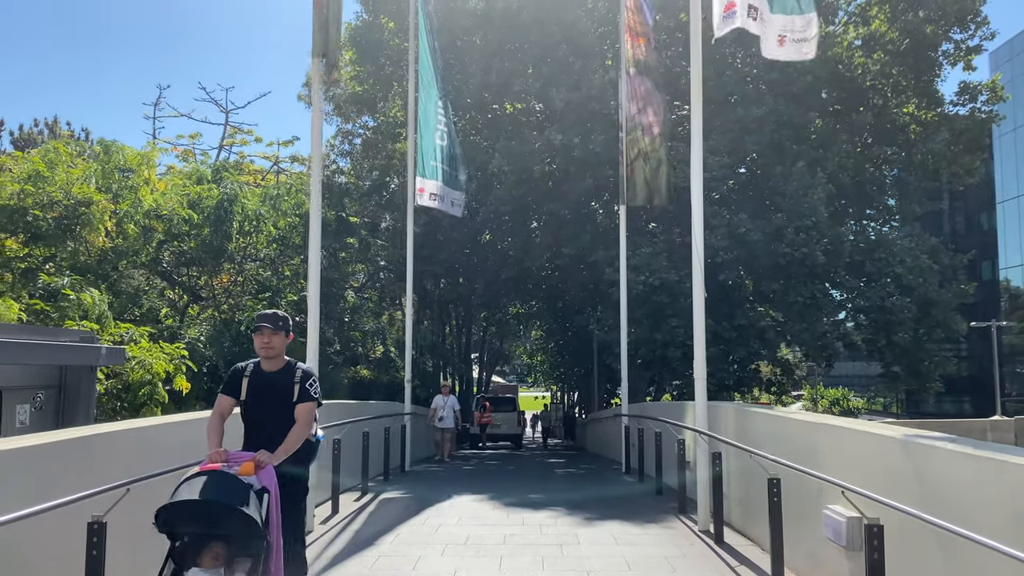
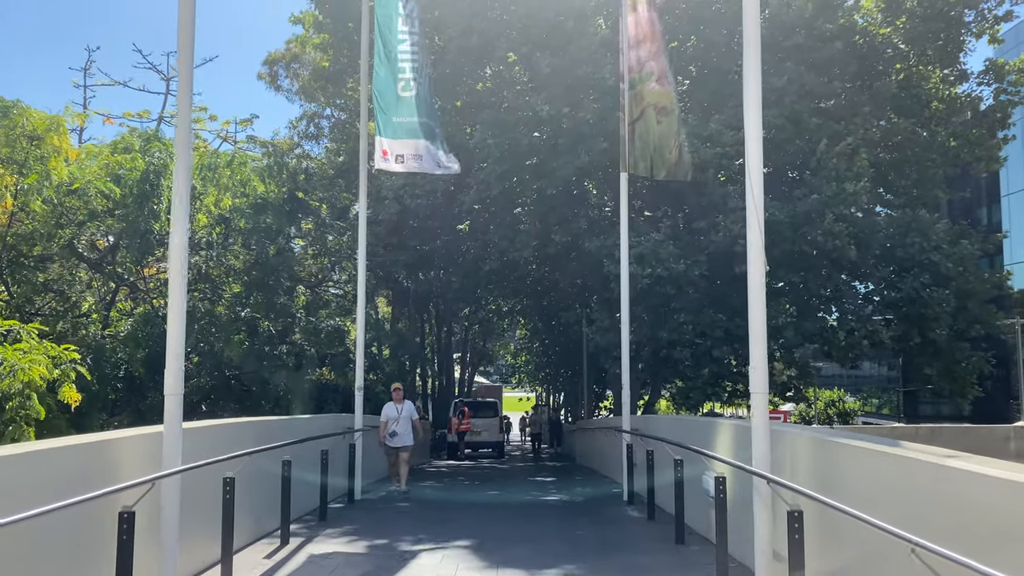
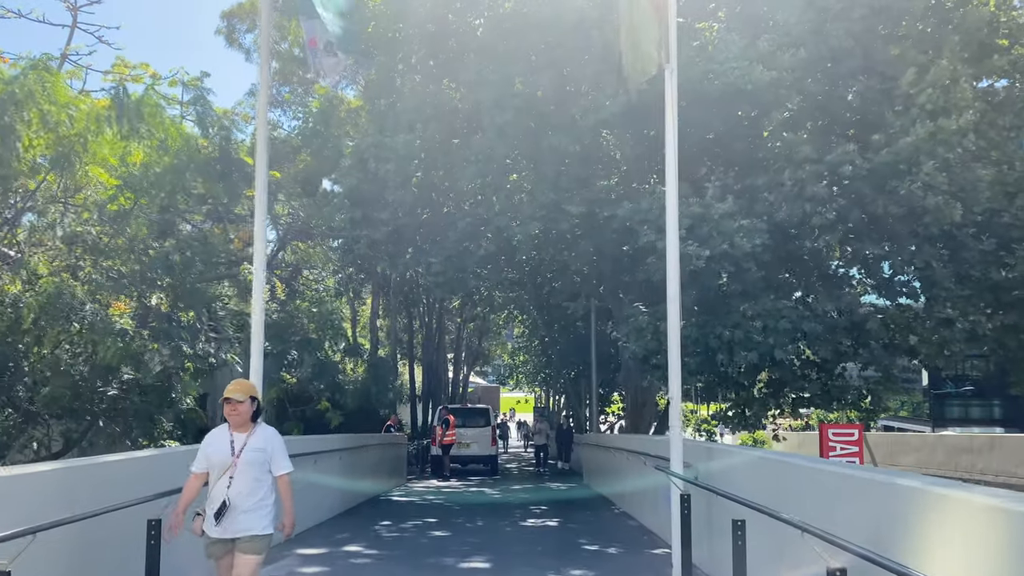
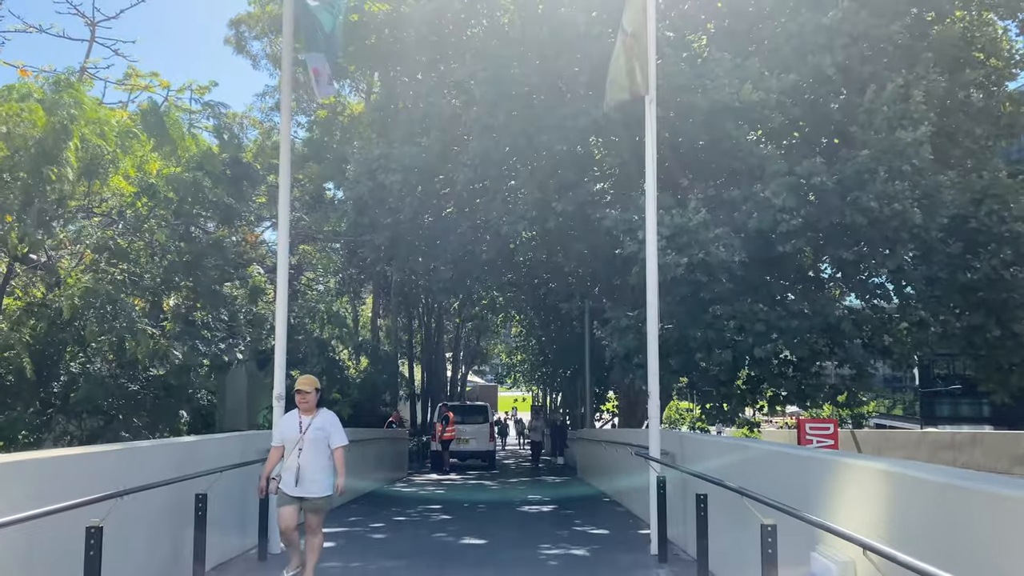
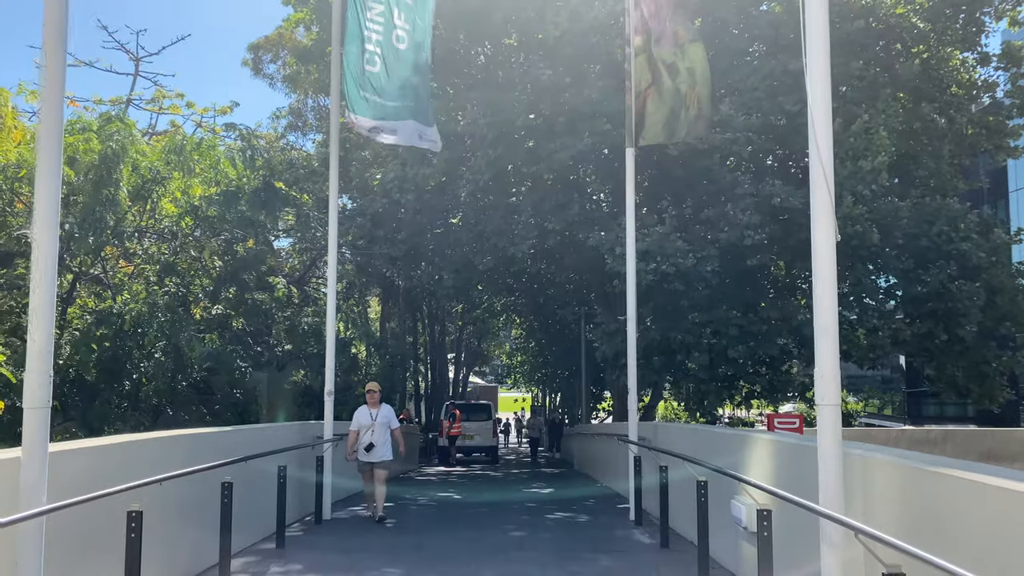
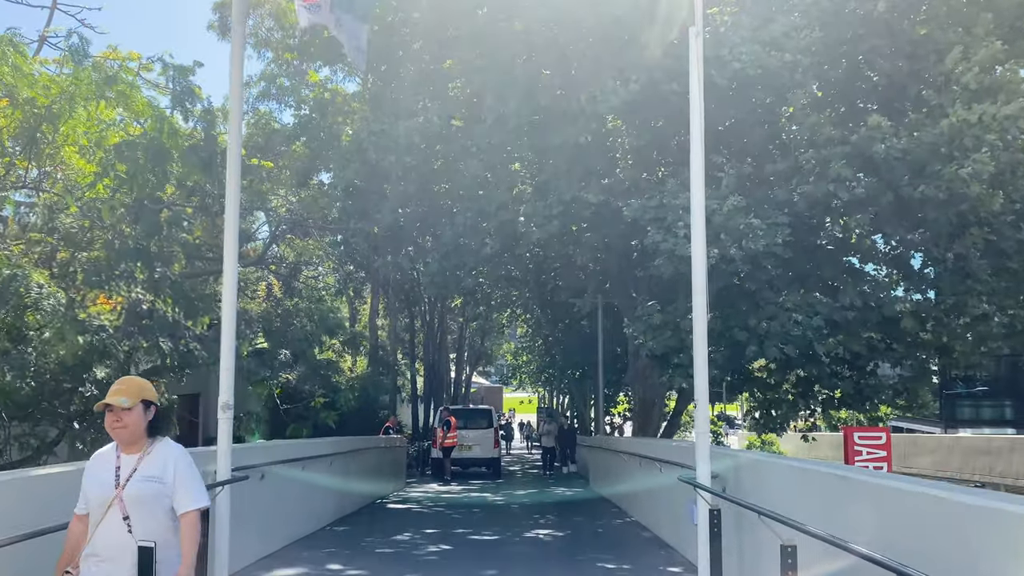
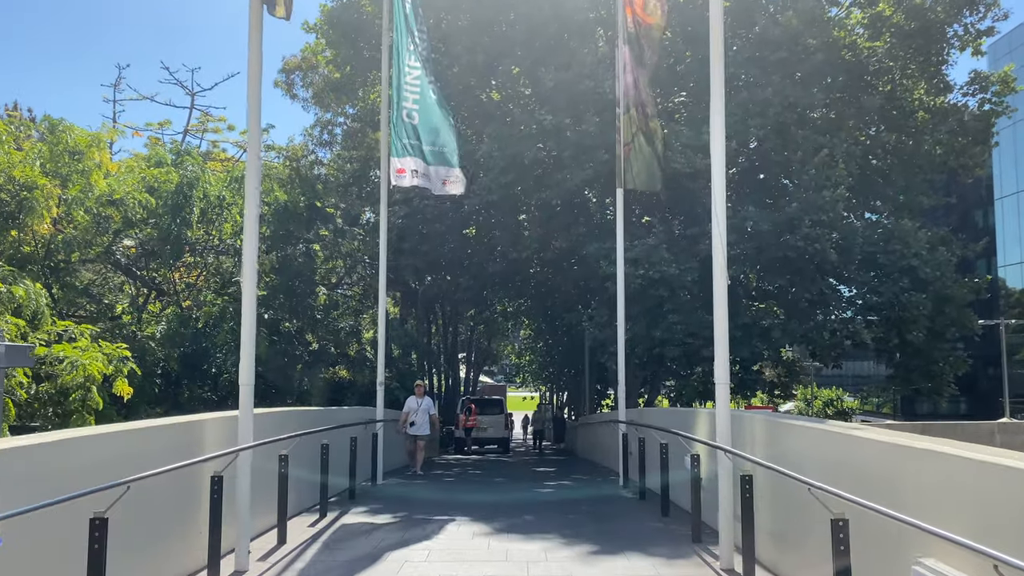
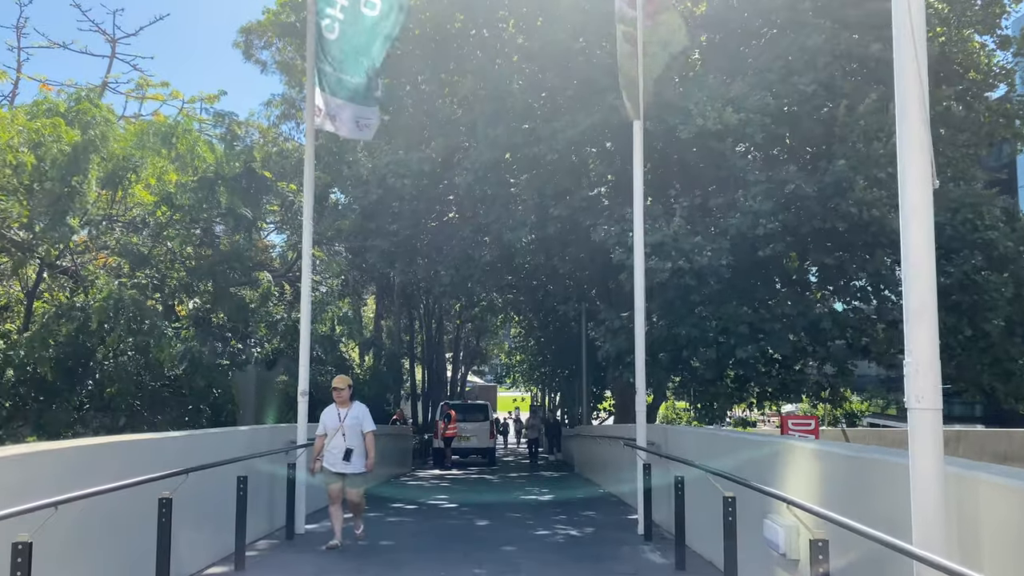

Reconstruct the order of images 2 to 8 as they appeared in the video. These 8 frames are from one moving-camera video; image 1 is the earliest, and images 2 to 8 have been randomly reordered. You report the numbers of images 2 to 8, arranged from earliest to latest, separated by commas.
7, 2, 5, 8, 4, 3, 6
